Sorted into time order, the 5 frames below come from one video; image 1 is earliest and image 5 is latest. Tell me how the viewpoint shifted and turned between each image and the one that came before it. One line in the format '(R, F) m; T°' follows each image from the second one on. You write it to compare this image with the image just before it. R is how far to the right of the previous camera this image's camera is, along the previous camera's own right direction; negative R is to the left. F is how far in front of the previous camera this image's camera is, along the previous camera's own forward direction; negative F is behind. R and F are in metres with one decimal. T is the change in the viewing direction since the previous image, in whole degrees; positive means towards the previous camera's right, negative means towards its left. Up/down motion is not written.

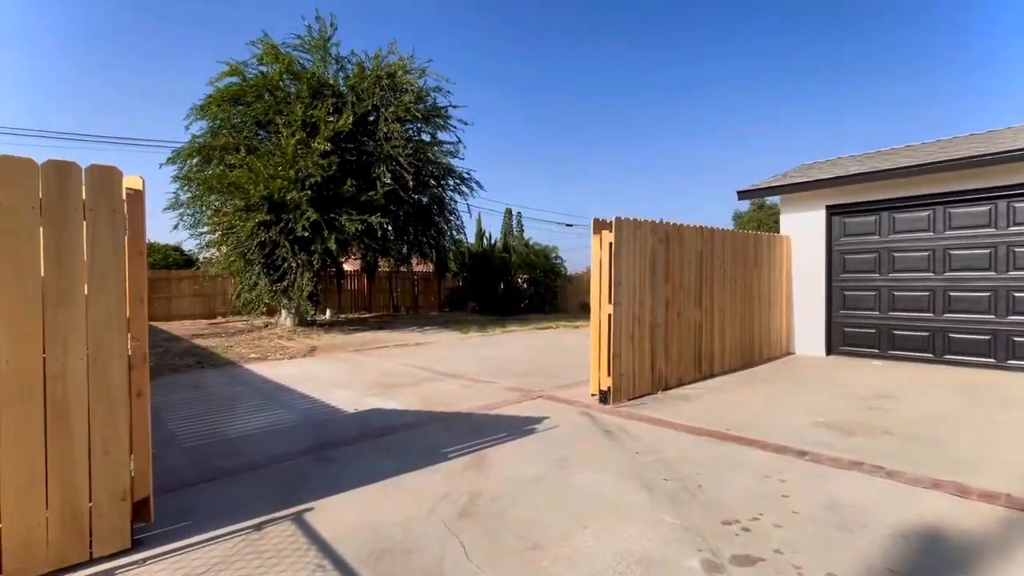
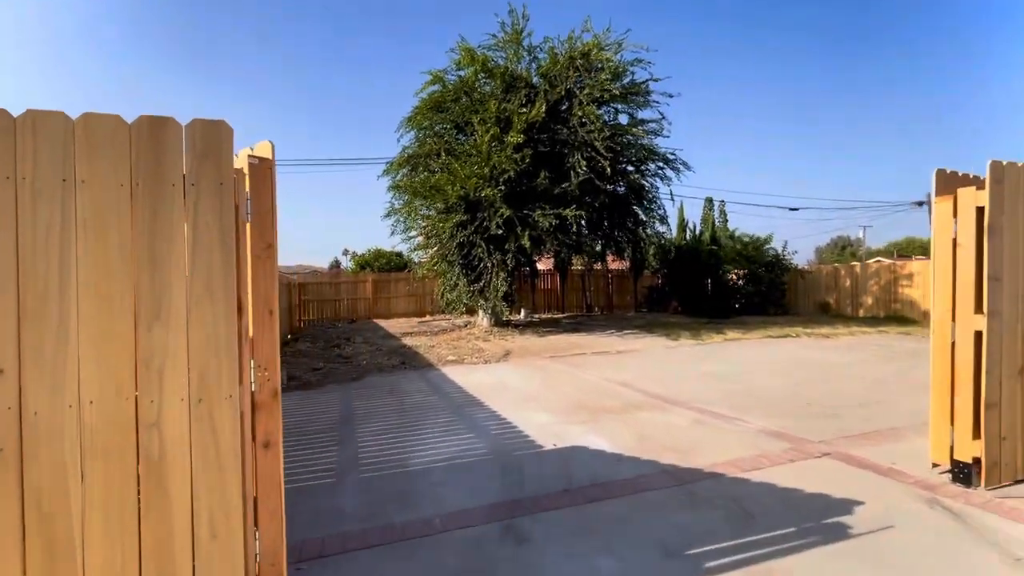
(-0.6, +1.7) m; -22°
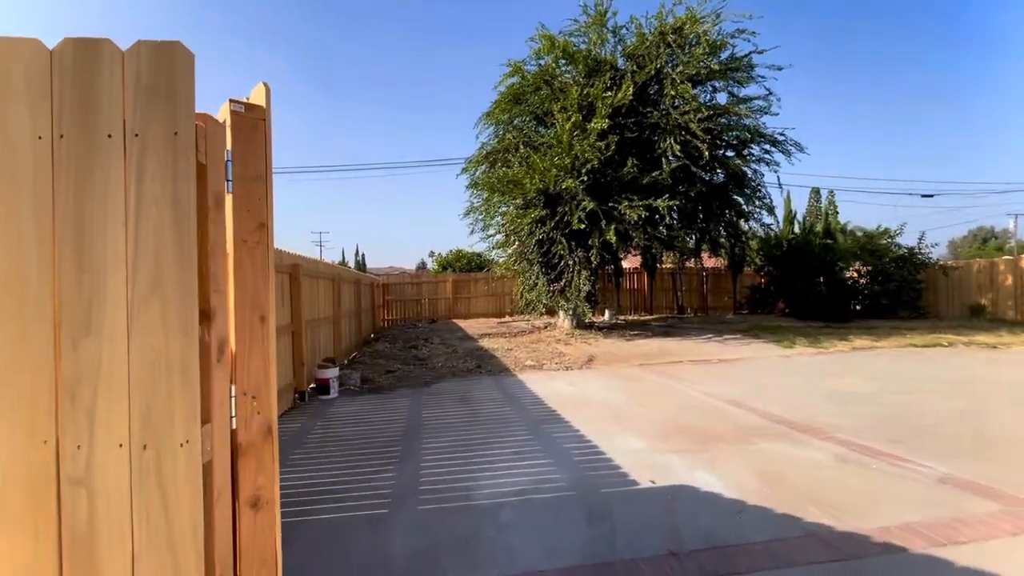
(0.0, +0.9) m; -10°
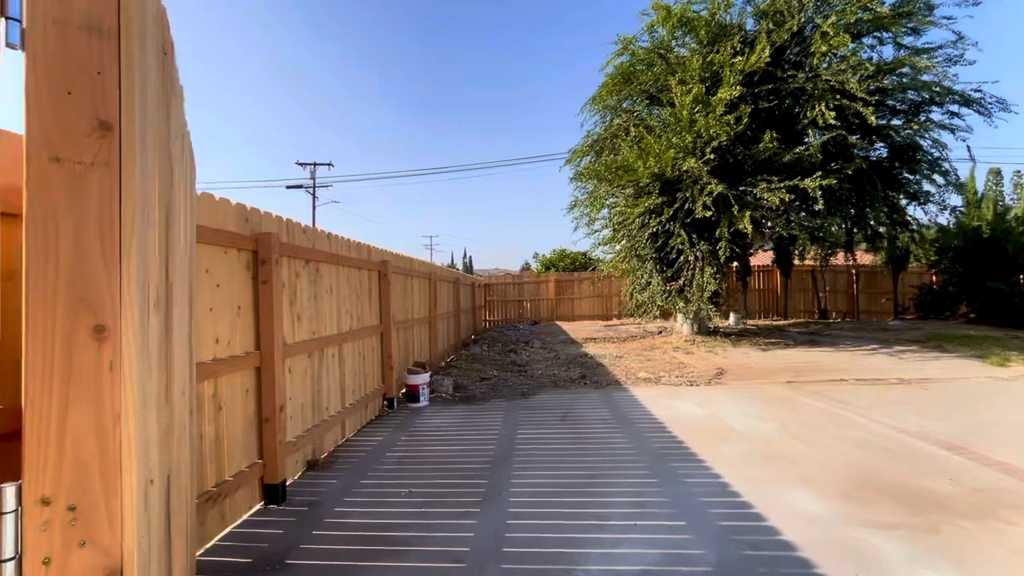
(-0.1, +1.2) m; -12°
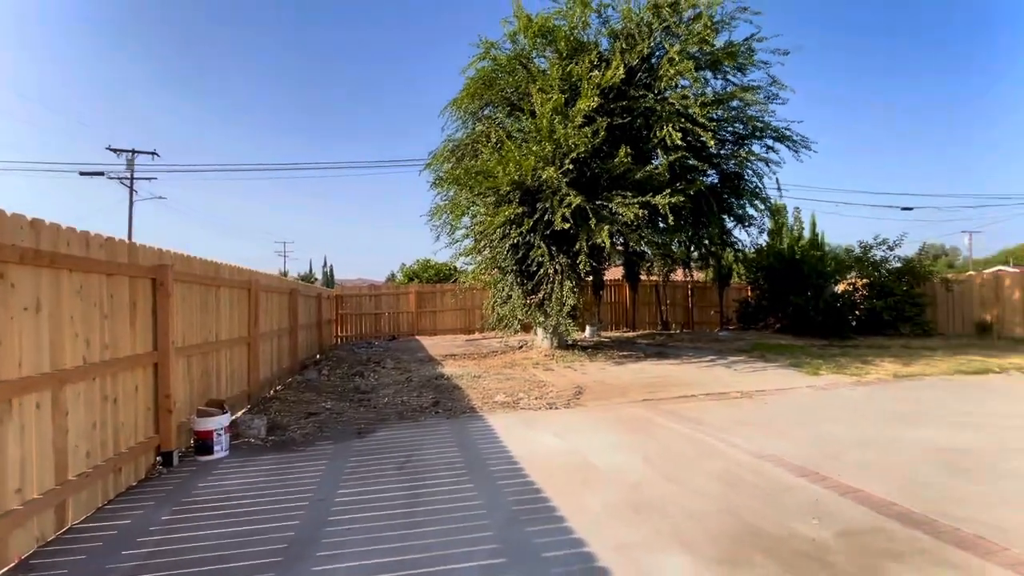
(+0.4, +1.0) m; +16°
